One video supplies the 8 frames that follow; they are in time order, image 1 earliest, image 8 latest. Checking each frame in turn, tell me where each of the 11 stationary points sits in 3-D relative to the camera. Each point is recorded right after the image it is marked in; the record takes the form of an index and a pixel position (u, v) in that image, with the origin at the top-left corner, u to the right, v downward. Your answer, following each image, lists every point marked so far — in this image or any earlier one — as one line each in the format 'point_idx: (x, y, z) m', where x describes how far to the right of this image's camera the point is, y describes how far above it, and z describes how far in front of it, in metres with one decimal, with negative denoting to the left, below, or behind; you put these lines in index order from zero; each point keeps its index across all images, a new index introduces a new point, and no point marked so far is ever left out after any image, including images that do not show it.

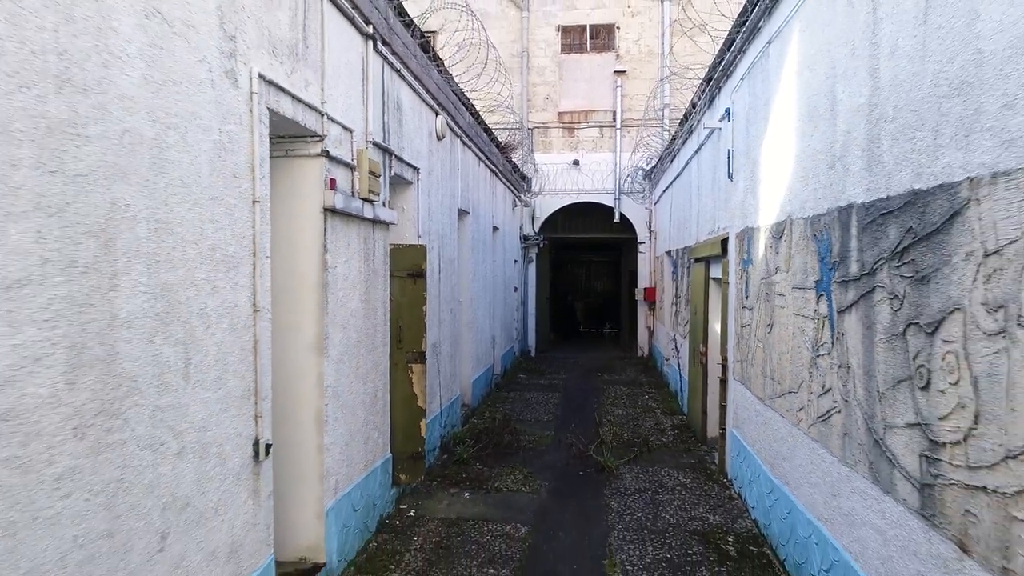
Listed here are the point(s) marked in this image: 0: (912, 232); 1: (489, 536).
0: (+1.4, +0.2, +2.3) m
1: (-0.1, -1.5, +4.1) m
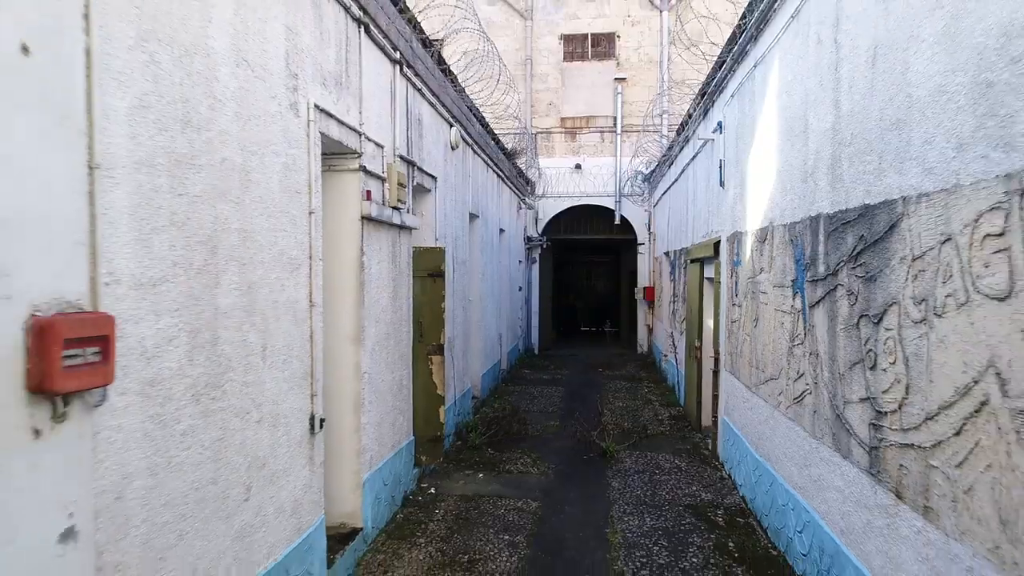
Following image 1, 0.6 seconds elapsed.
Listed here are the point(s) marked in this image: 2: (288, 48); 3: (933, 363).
0: (+1.4, +0.2, +2.7) m
1: (-0.1, -1.5, +4.6) m
2: (-1.0, +1.0, +2.8) m
3: (+1.4, -0.2, +2.2) m
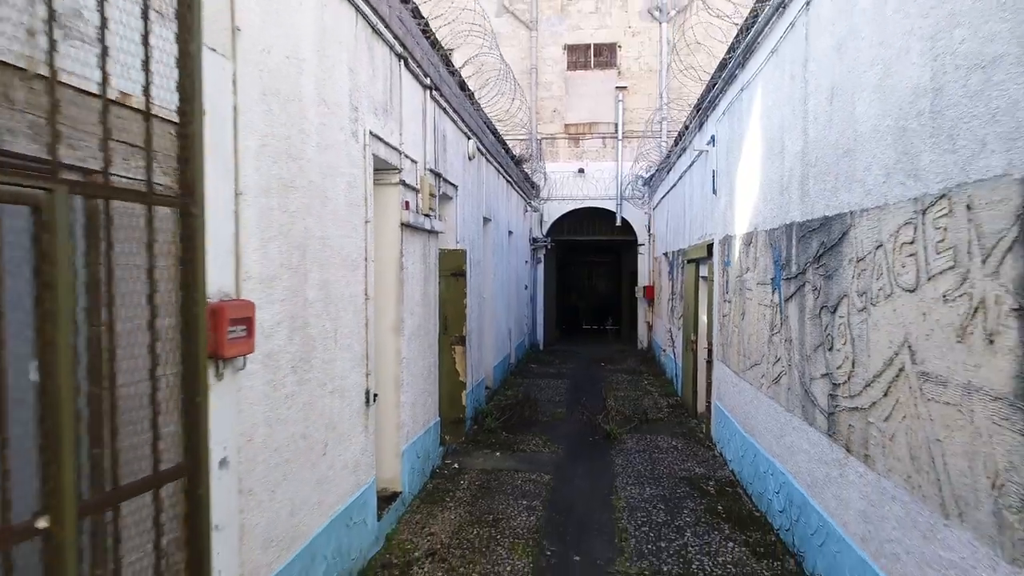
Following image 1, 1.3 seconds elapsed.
0: (+1.5, +0.2, +3.3) m
1: (+0.1, -1.5, +5.2) m
2: (-0.8, +1.0, +3.4) m
3: (+1.5, -0.2, +2.8) m
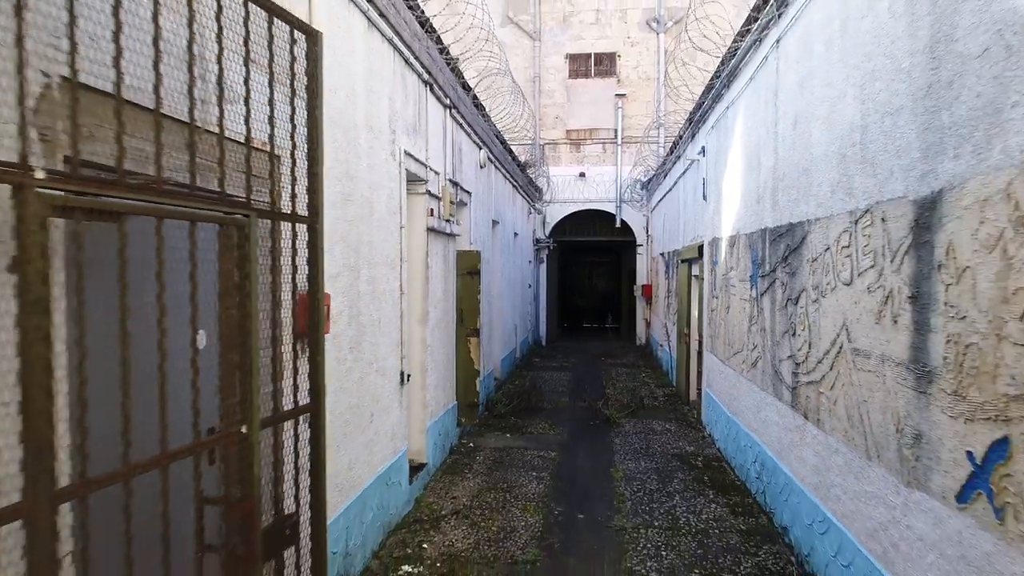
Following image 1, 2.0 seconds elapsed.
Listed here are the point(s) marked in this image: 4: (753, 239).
0: (+1.6, +0.2, +3.9) m
1: (+0.2, -1.5, +5.8) m
2: (-0.7, +1.1, +4.1) m
3: (+1.6, -0.2, +3.4) m
4: (+1.7, +0.3, +4.9) m
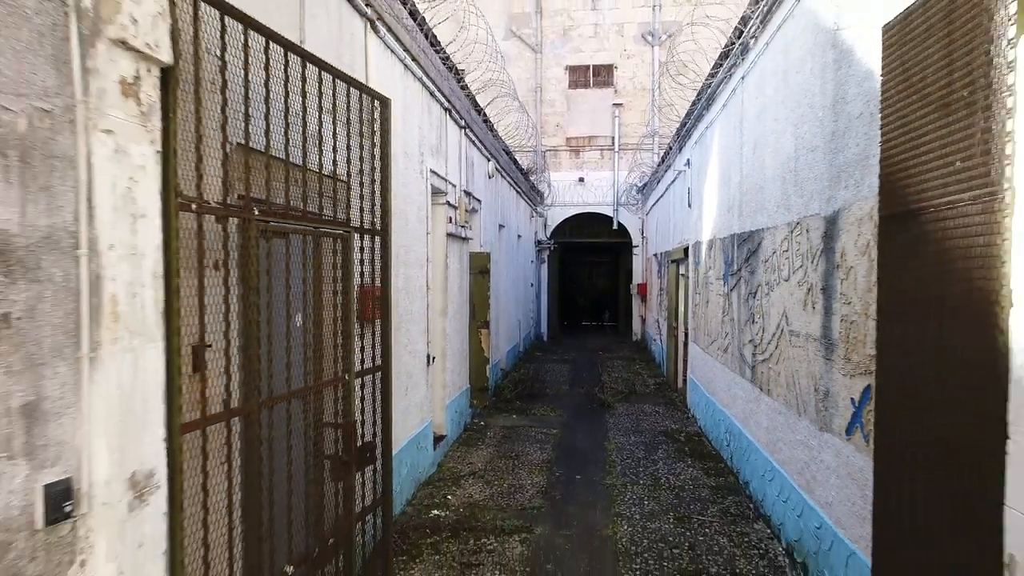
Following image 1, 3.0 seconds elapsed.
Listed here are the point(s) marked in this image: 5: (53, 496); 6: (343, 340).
0: (+1.7, +0.3, +4.8) m
1: (+0.2, -1.4, +6.6) m
2: (-0.7, +1.1, +4.9) m
3: (+1.6, -0.2, +4.2) m
4: (+1.8, +0.4, +5.7) m
5: (-0.9, -0.4, +1.4) m
6: (-0.7, -0.2, +2.7) m
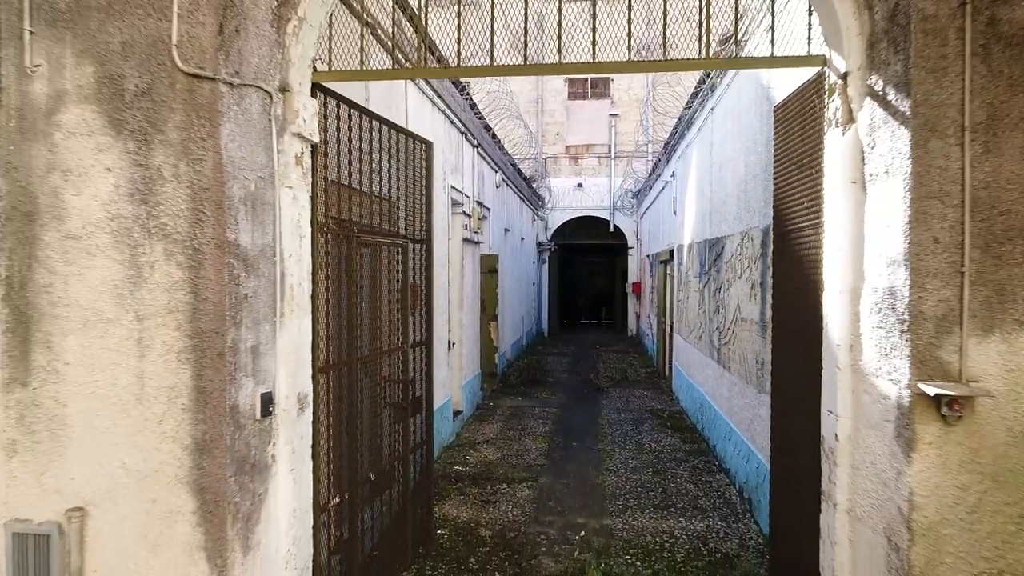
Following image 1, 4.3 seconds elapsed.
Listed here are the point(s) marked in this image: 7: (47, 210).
0: (+1.8, +0.3, +5.8) m
1: (+0.3, -1.4, +7.6) m
2: (-0.6, +1.1, +5.9) m
3: (+1.7, -0.1, +5.2) m
4: (+1.9, +0.4, +6.7) m
5: (-0.9, -0.4, +2.4) m
6: (-0.6, -0.2, +3.7) m
7: (-1.6, +0.3, +2.3) m
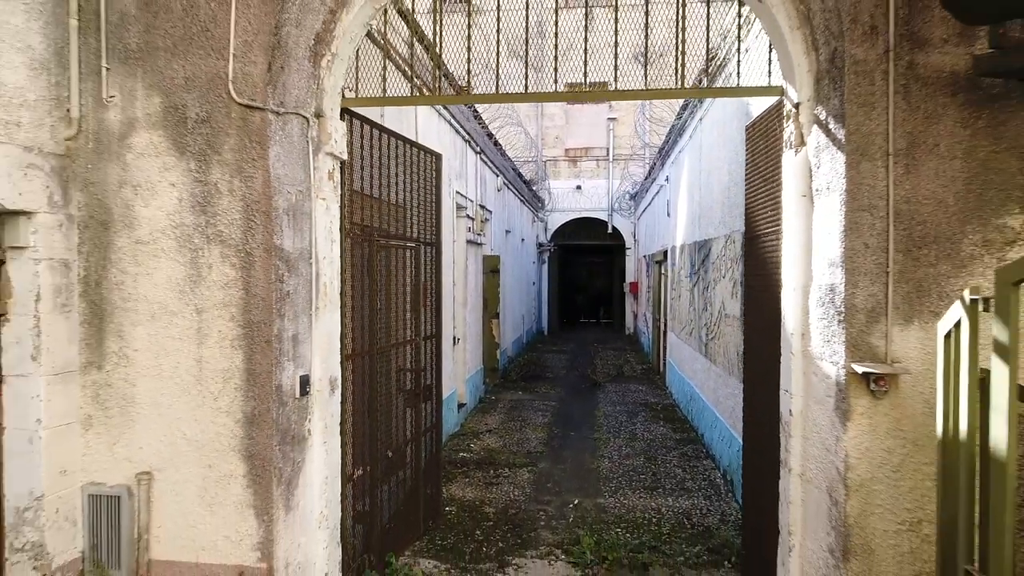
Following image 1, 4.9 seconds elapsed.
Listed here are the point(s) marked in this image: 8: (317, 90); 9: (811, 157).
0: (+1.8, +0.3, +6.2) m
1: (+0.3, -1.4, +8.0) m
2: (-0.6, +1.1, +6.3) m
3: (+1.7, -0.1, +5.6) m
4: (+1.9, +0.4, +7.1) m
5: (-0.9, -0.4, +2.8) m
6: (-0.6, -0.2, +4.1) m
7: (-1.6, +0.3, +2.7) m
8: (-0.8, +0.8, +2.8) m
9: (+1.1, +0.5, +2.5) m
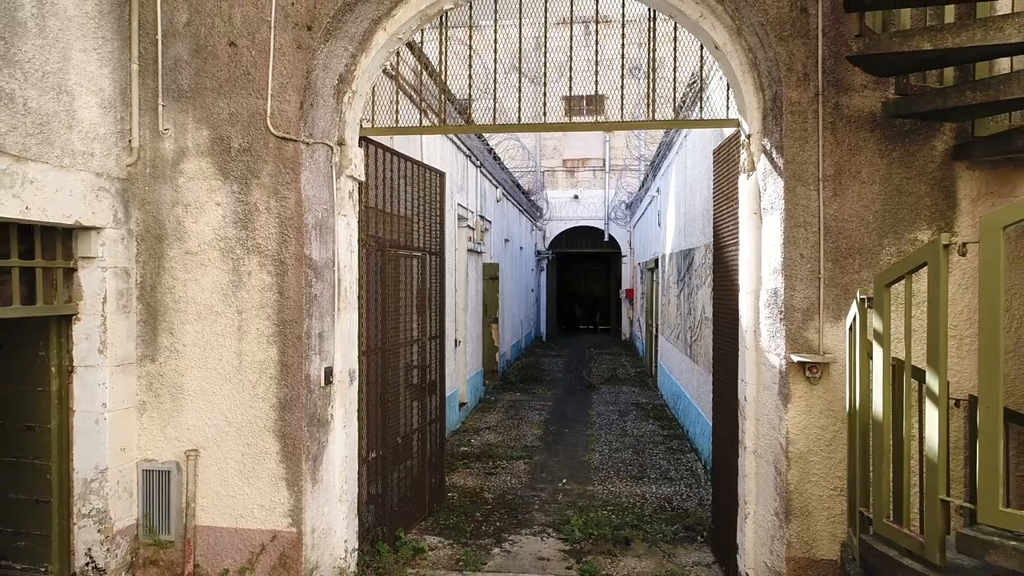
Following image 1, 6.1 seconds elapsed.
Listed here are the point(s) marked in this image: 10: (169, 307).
0: (+1.7, +0.3, +6.6) m
1: (+0.3, -1.5, +8.5) m
2: (-0.6, +1.1, +6.8) m
3: (+1.7, -0.2, +6.1) m
4: (+1.9, +0.4, +7.5) m
5: (-0.9, -0.4, +3.2) m
6: (-0.6, -0.2, +4.6) m
7: (-1.6, +0.3, +3.1) m
8: (-0.8, +0.8, +3.2) m
9: (+1.1, +0.5, +3.0) m
10: (-1.6, -0.1, +3.1) m
